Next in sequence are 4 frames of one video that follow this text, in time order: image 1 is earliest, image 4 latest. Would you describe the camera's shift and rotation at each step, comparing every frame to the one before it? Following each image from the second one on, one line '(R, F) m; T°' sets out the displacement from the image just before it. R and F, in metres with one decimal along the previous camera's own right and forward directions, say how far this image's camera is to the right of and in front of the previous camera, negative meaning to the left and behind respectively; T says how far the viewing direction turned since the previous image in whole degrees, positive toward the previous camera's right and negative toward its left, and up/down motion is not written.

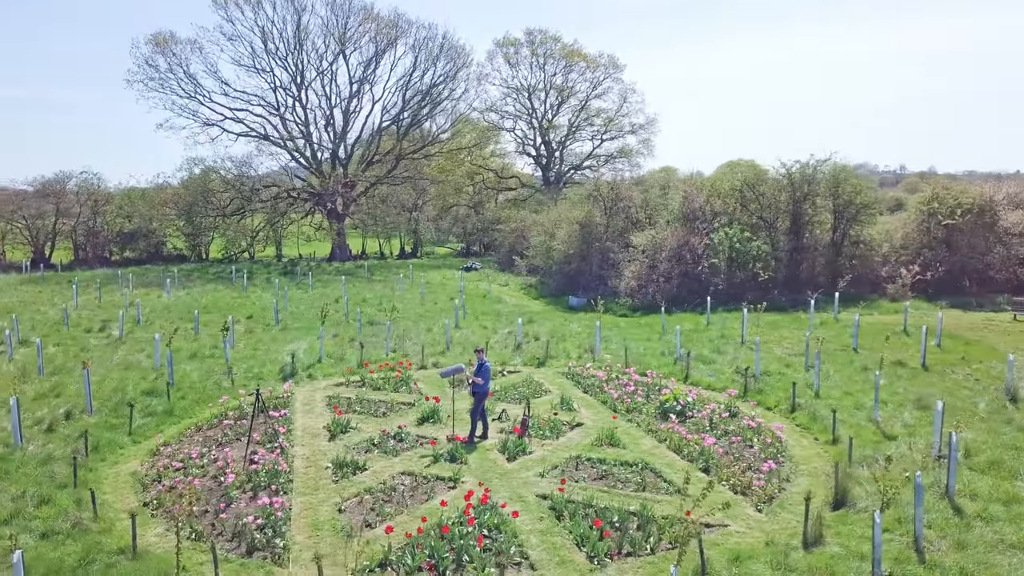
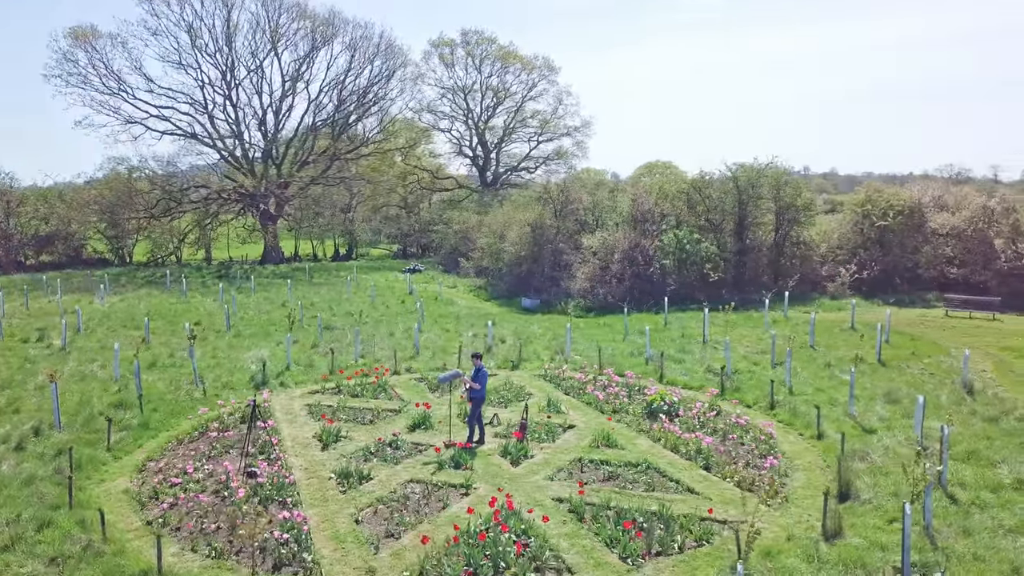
(-1.1, 0.0) m; +6°
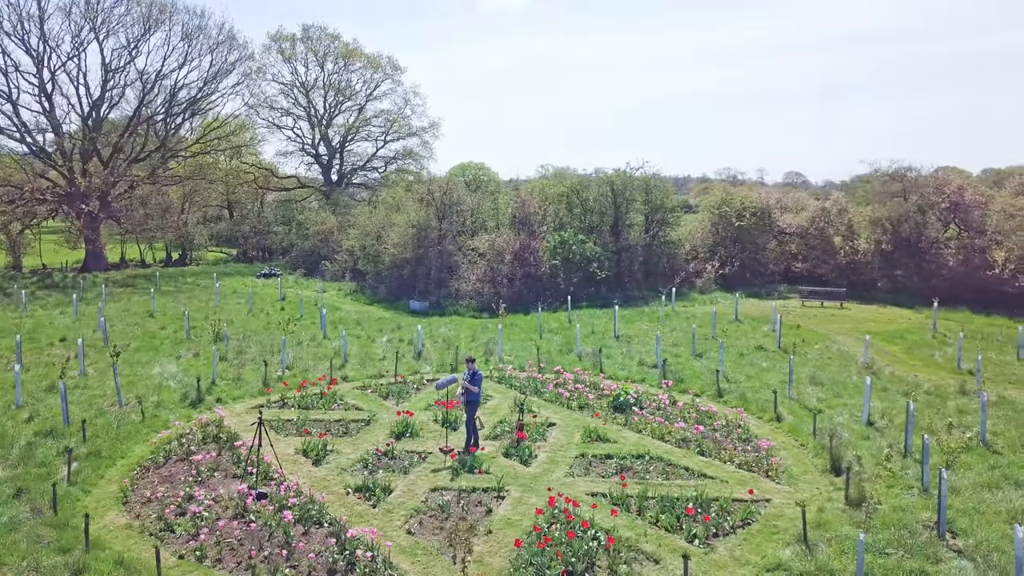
(-2.7, +0.1) m; +14°
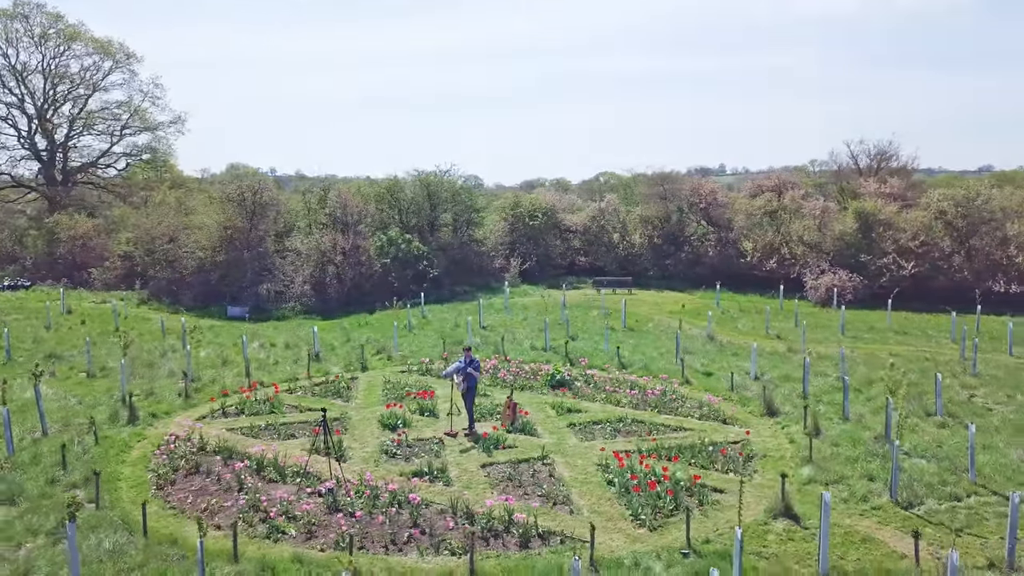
(-4.7, -0.3) m; +22°
